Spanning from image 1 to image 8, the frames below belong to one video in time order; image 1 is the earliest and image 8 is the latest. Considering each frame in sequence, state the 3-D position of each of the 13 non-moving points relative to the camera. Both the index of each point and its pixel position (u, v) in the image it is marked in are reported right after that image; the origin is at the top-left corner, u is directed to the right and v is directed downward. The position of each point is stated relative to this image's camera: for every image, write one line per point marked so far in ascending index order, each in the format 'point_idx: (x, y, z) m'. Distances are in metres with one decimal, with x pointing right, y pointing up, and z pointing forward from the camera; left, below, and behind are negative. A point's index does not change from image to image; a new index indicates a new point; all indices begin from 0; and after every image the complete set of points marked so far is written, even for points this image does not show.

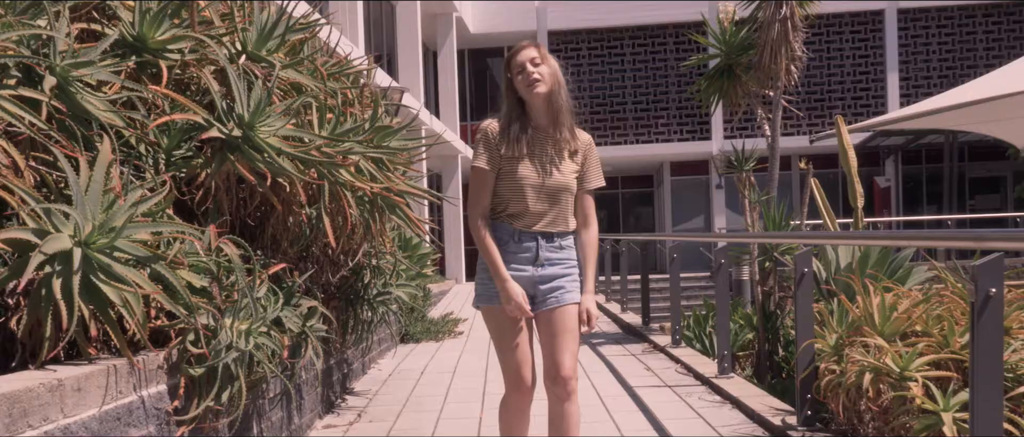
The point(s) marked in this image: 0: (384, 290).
0: (-0.7, -0.4, +5.1) m
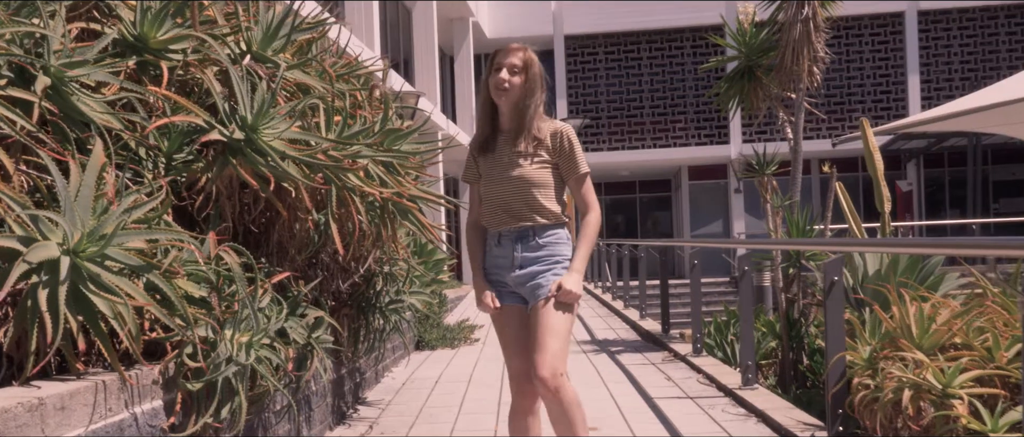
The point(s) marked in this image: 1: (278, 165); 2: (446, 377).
0: (-0.6, -0.4, +5.0) m
1: (-0.7, +0.2, +2.9) m
2: (-0.4, -1.0, +6.4) m
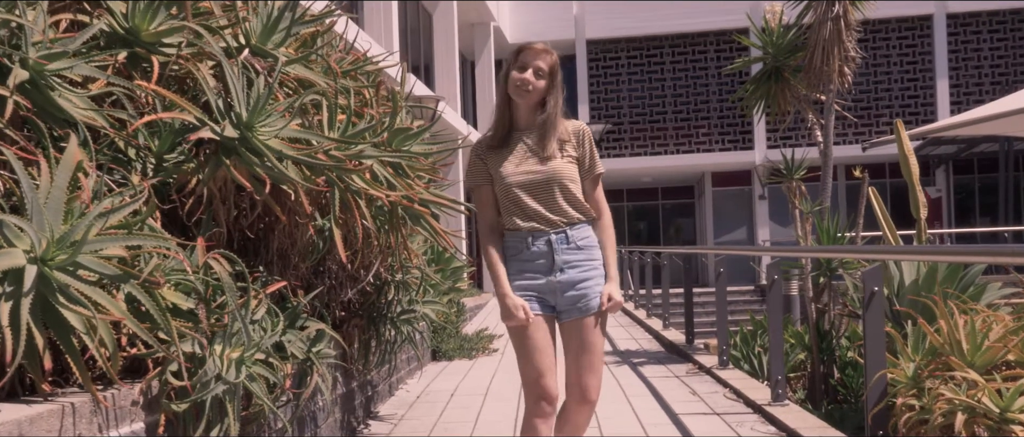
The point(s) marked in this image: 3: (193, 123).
0: (-0.5, -0.4, +4.8) m
1: (-0.6, +0.1, +2.7) m
2: (-0.3, -1.0, +6.2) m
3: (-0.9, +0.3, +2.7) m
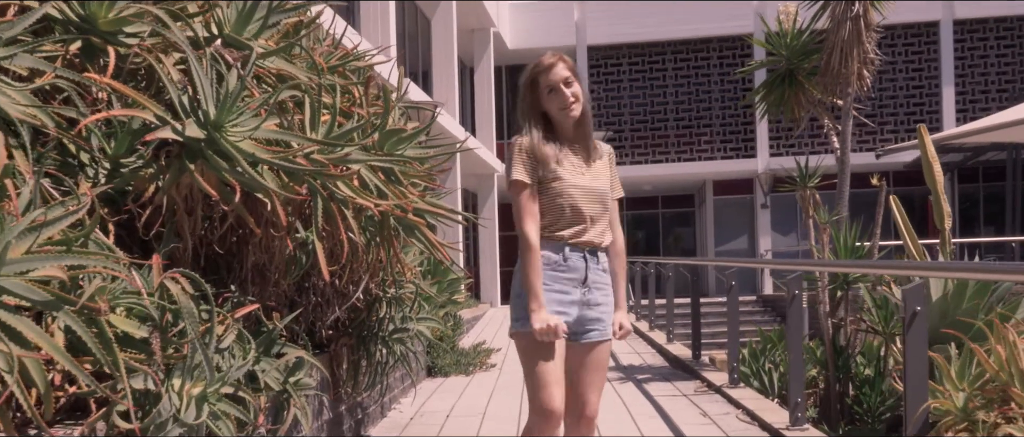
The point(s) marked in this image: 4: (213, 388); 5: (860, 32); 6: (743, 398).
0: (-0.5, -0.5, +4.4) m
1: (-0.6, +0.1, +2.3) m
2: (-0.3, -1.1, +5.8) m
3: (-0.8, +0.2, +2.4) m
4: (-0.7, -0.4, +2.2) m
5: (+2.3, +1.2, +6.5) m
6: (+1.3, -1.0, +5.8) m
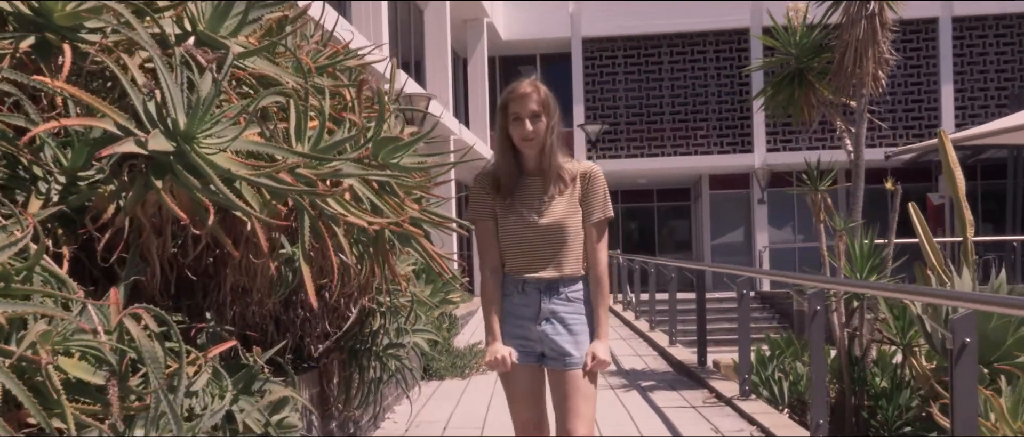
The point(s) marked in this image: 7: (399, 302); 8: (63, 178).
0: (-0.5, -0.5, +4.1) m
1: (-0.6, +0.1, +2.0) m
2: (-0.3, -1.1, +5.6) m
3: (-0.8, +0.2, +2.1) m
4: (-0.6, -0.4, +1.9) m
5: (+2.2, +1.2, +6.2) m
6: (+1.3, -1.1, +5.6) m
7: (-0.5, -0.3, +4.1) m
8: (-0.9, +0.1, +2.1) m
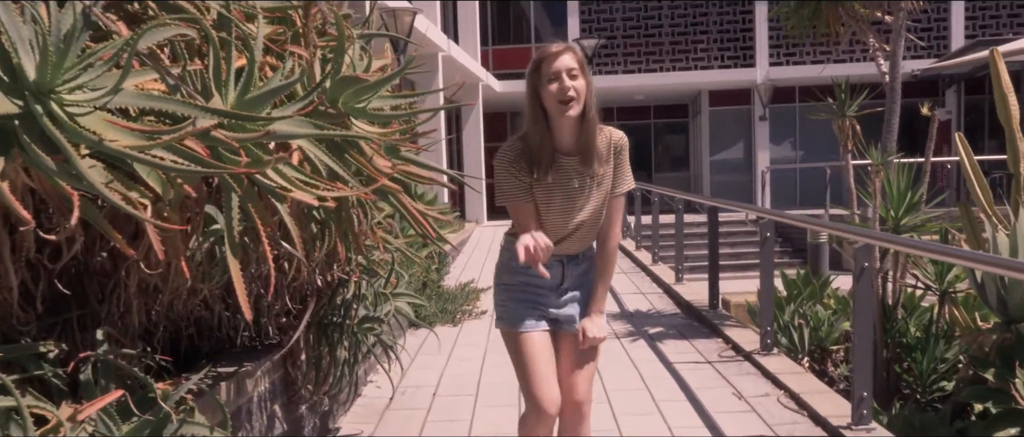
0: (-0.5, -0.3, +3.5) m
1: (-0.6, +0.1, +1.4) m
2: (-0.3, -0.8, +5.0) m
3: (-0.8, +0.2, +1.4) m
4: (-0.6, -0.4, +1.3) m
5: (+2.2, +1.6, +5.5) m
6: (+1.3, -0.7, +5.0) m
7: (-0.5, -0.2, +3.4) m
8: (-0.9, +0.1, +1.4) m
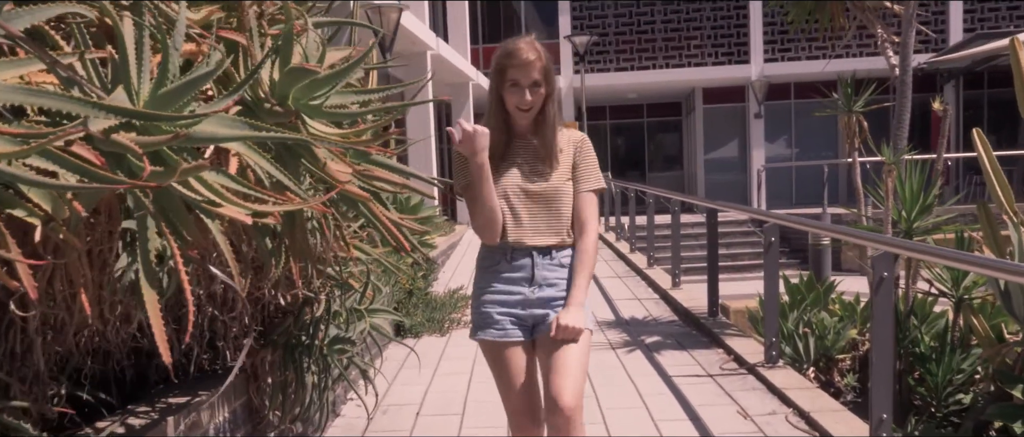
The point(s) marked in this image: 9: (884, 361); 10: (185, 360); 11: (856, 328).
0: (-0.5, -0.4, +3.2) m
1: (-0.6, 0.0, +1.0) m
2: (-0.4, -0.8, +4.7) m
3: (-0.8, +0.1, +1.1) m
4: (-0.6, -0.5, +1.0) m
5: (+2.1, +1.5, +5.2) m
6: (+1.3, -0.8, +4.7) m
7: (-0.5, -0.2, +3.1) m
8: (-1.0, +0.1, +1.1) m
9: (+1.3, -0.5, +3.5) m
10: (-0.9, -0.4, +2.8) m
11: (+1.9, -0.6, +5.6) m
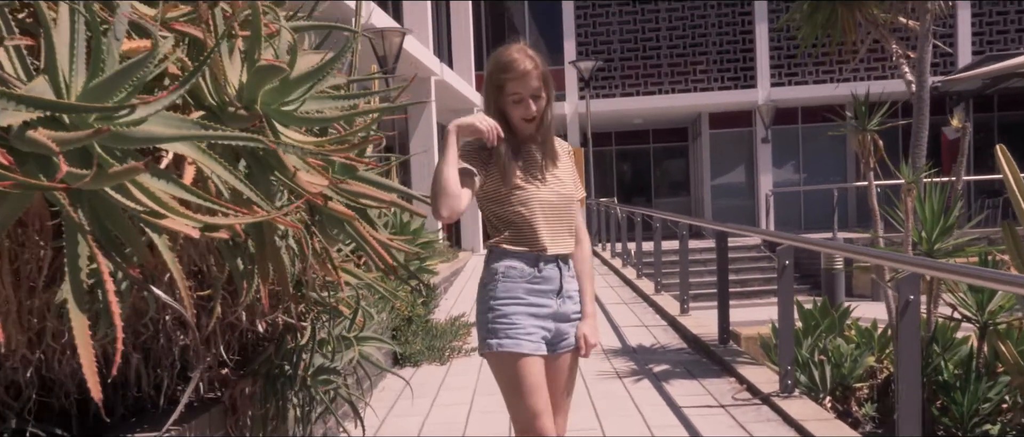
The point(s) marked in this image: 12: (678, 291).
0: (-0.5, -0.4, +3.0) m
1: (-0.6, 0.0, +0.8) m
2: (-0.4, -0.9, +4.4) m
3: (-0.9, +0.1, +0.9) m
4: (-0.7, -0.5, +0.7) m
5: (+2.1, +1.4, +5.0) m
6: (+1.3, -0.9, +4.4) m
7: (-0.5, -0.3, +2.9) m
8: (-1.0, 0.0, +0.9) m
9: (+1.3, -0.6, +3.3) m
10: (-0.9, -0.4, +2.5) m
11: (+1.9, -0.7, +5.4) m
12: (+1.3, -0.6, +7.8) m
